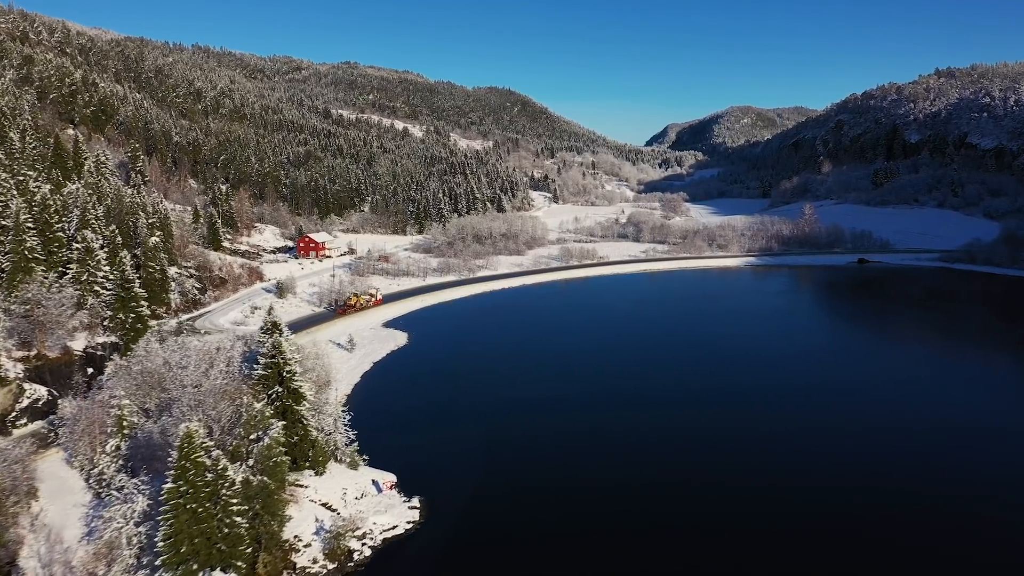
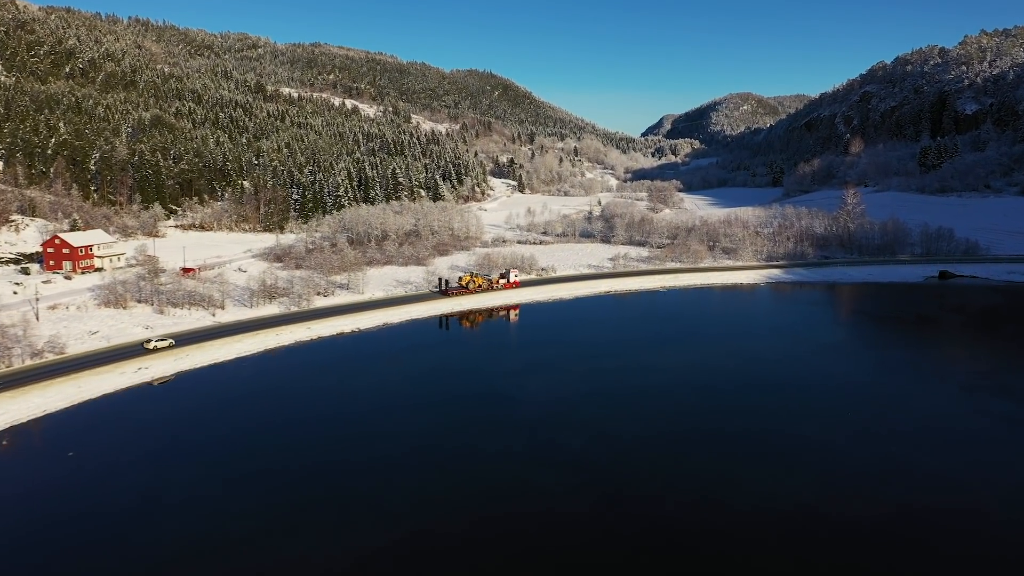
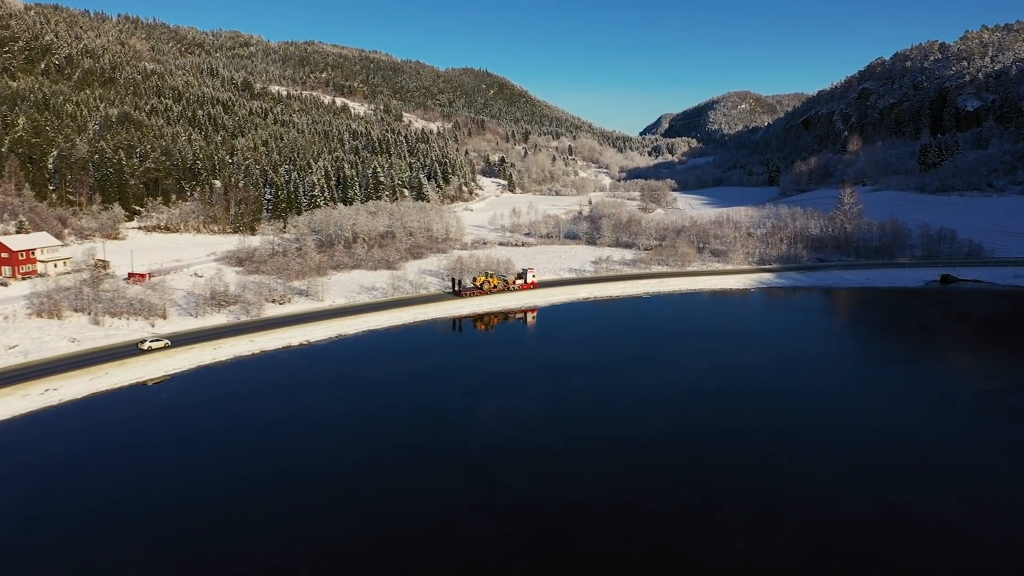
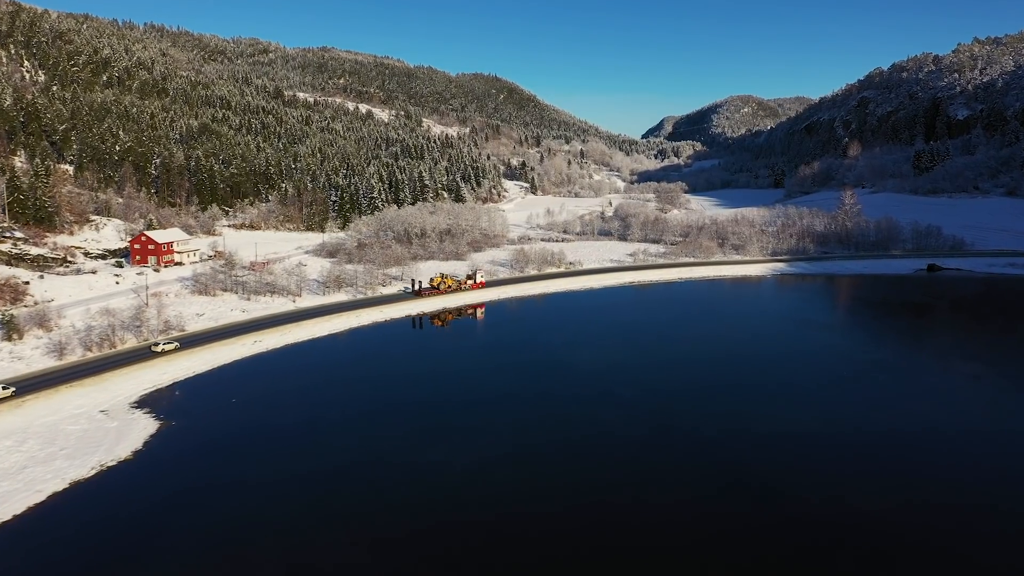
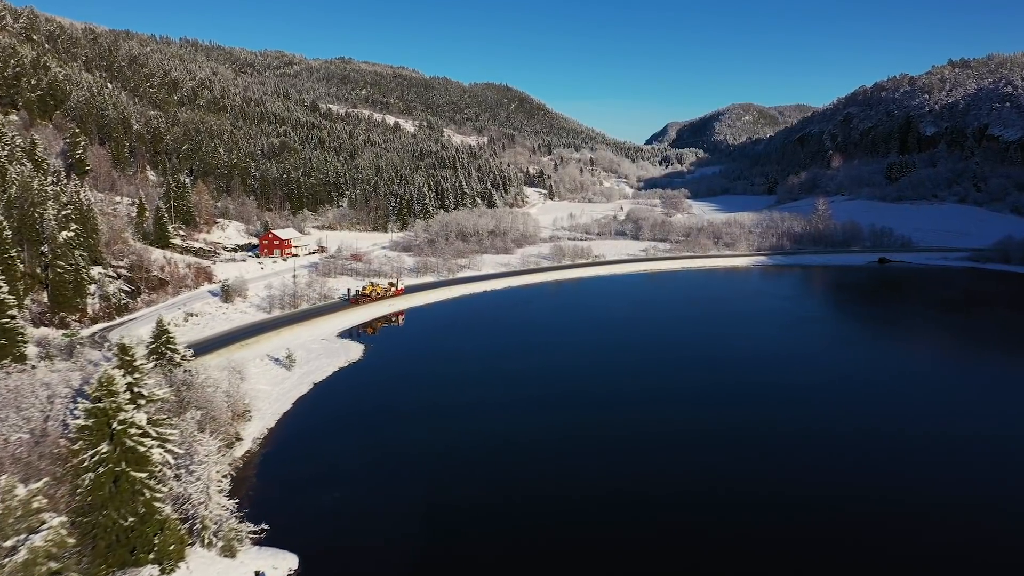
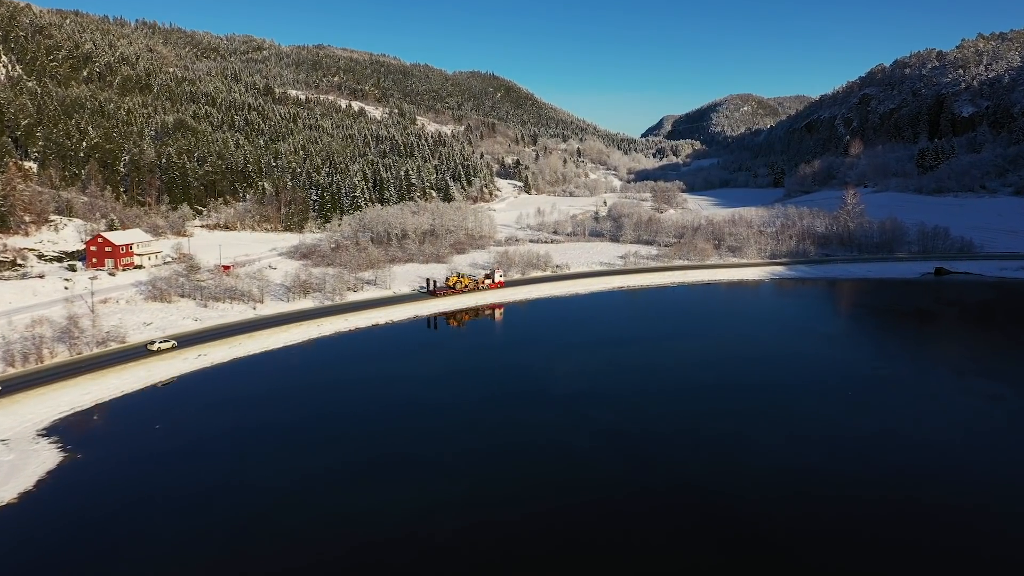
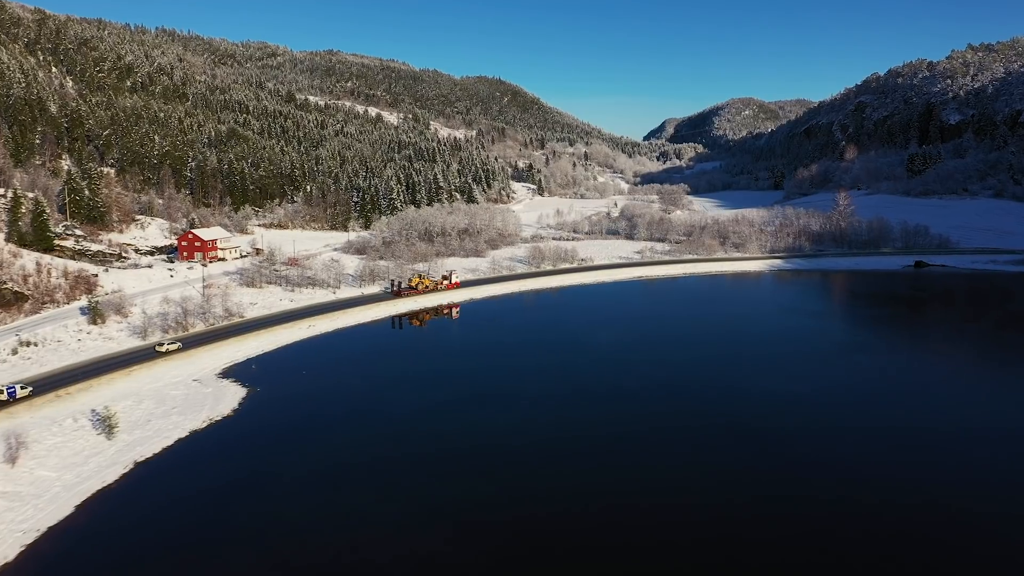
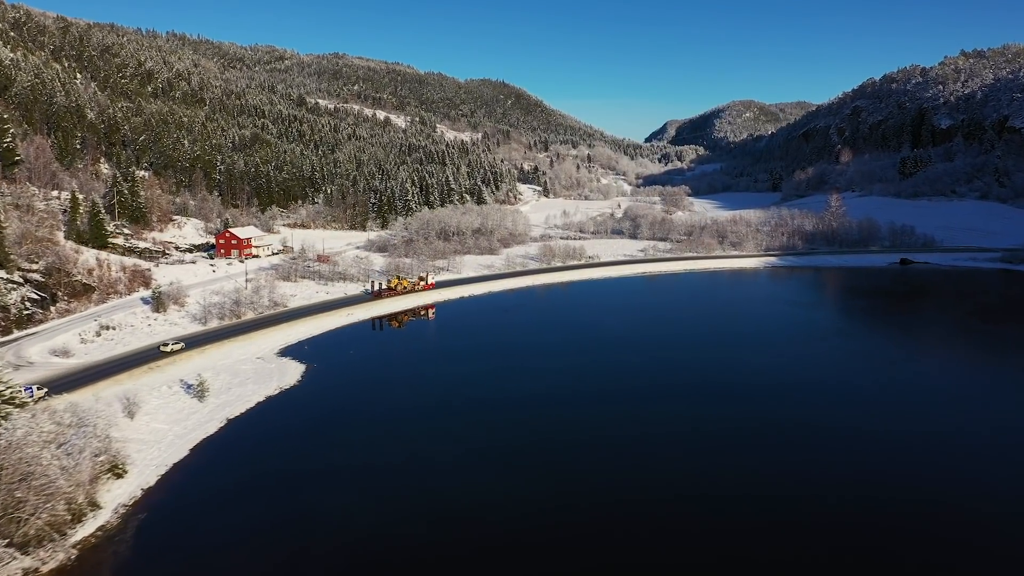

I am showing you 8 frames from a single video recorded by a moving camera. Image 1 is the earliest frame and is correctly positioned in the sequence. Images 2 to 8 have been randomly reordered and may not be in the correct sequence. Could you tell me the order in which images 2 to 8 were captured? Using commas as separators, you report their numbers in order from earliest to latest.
5, 8, 7, 4, 6, 2, 3
